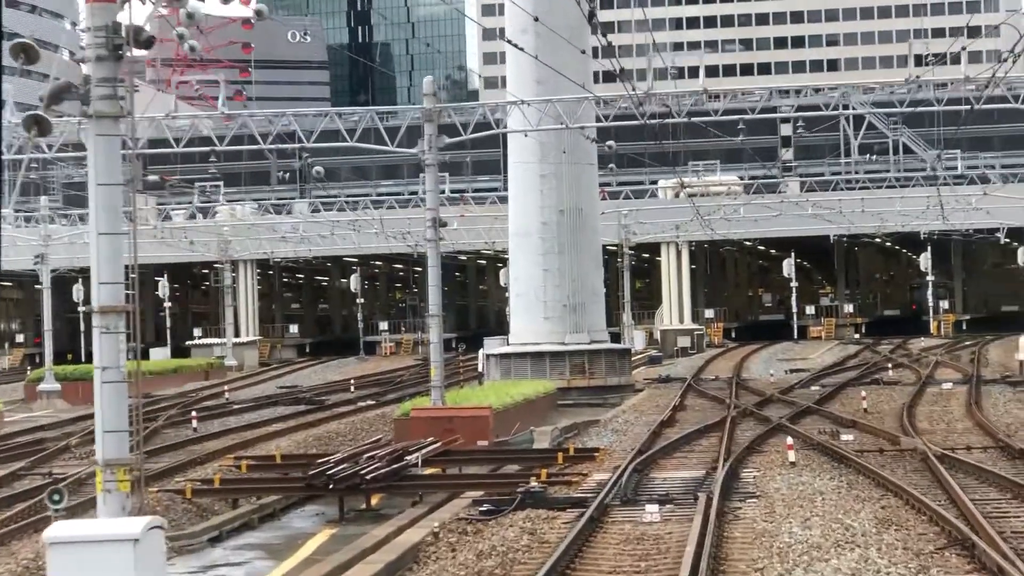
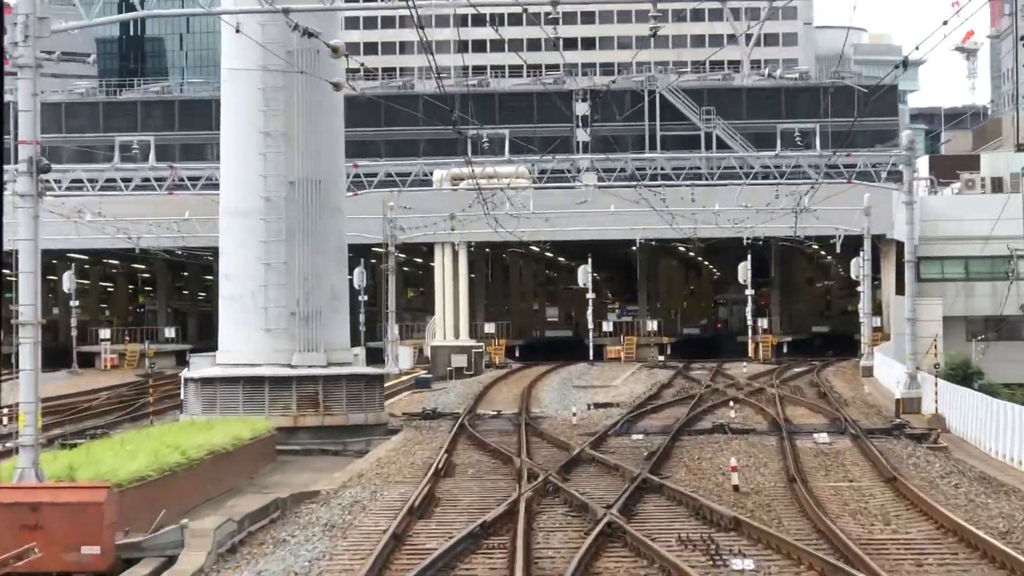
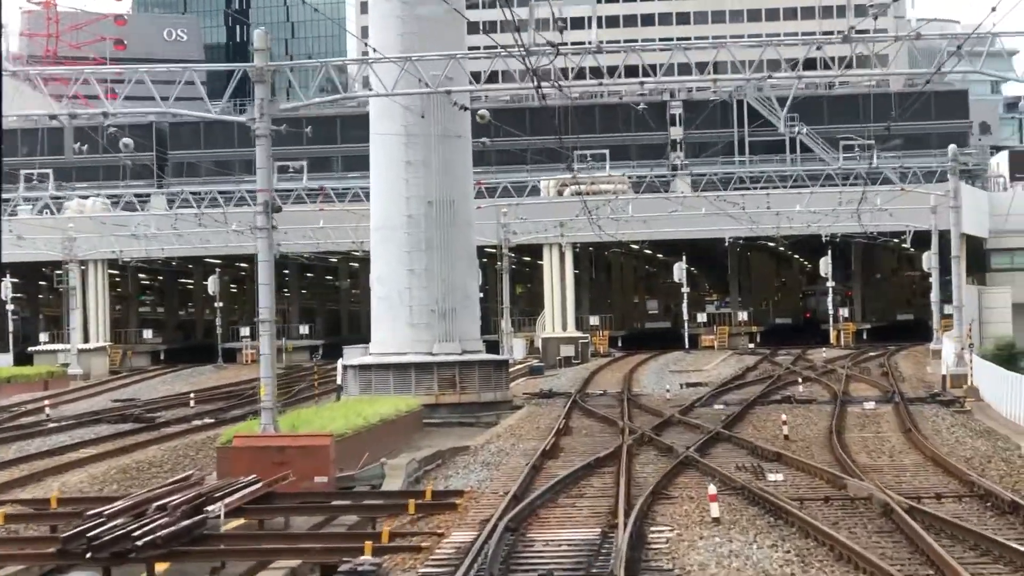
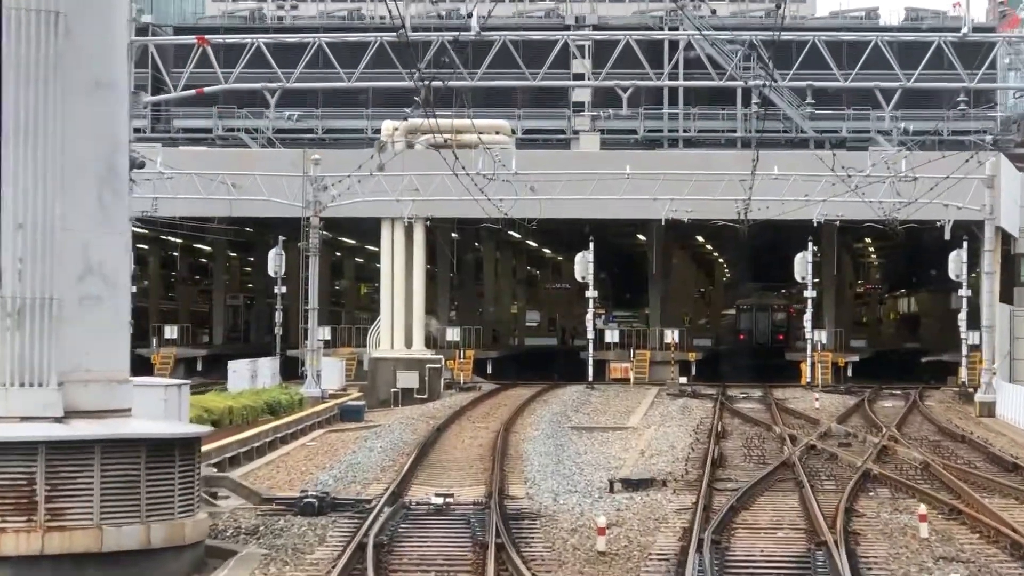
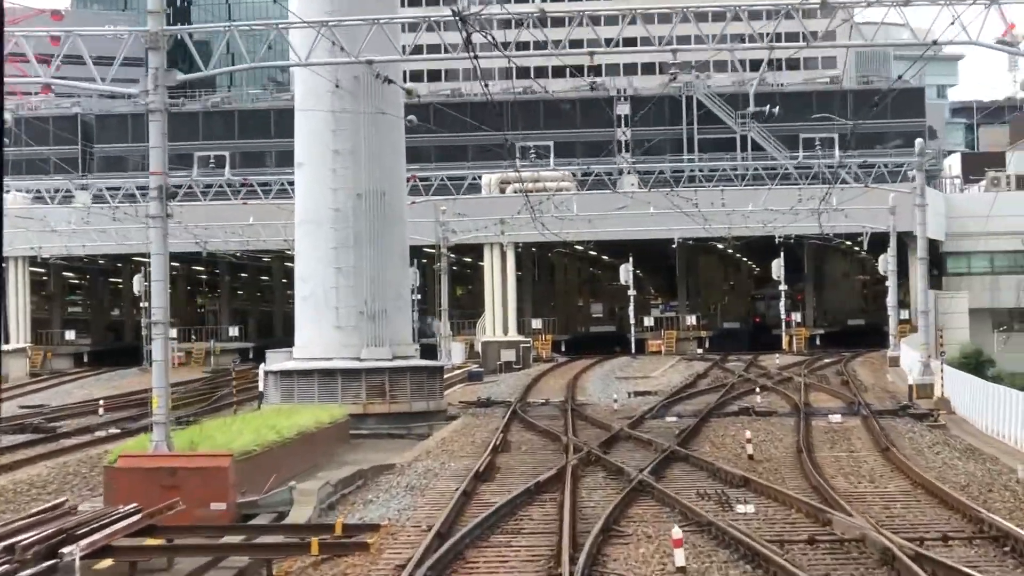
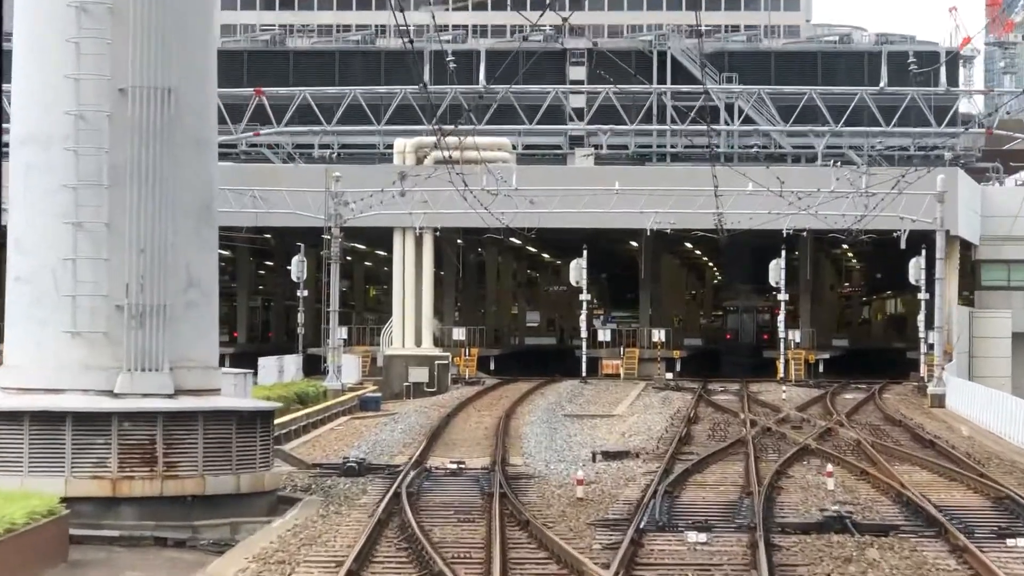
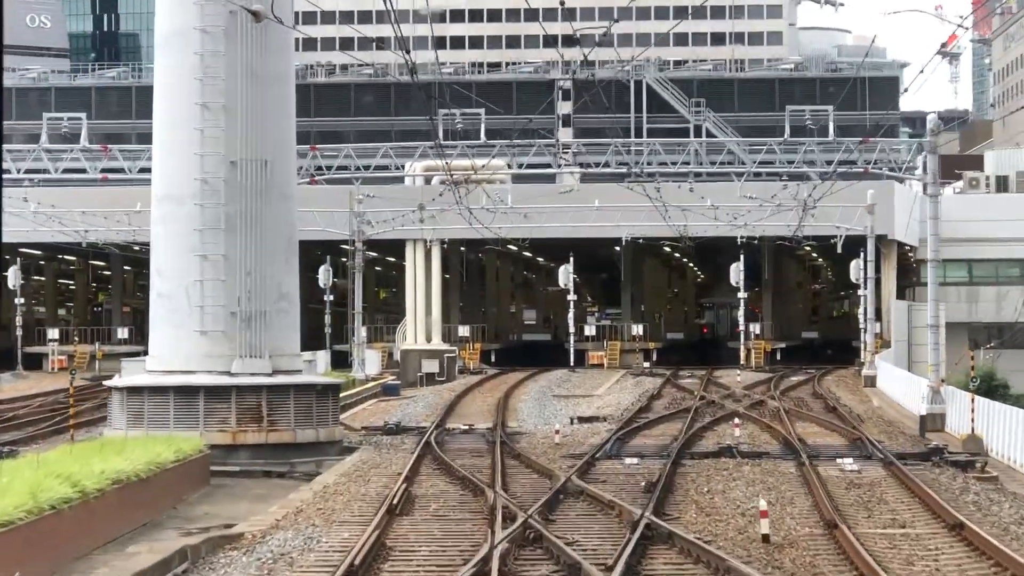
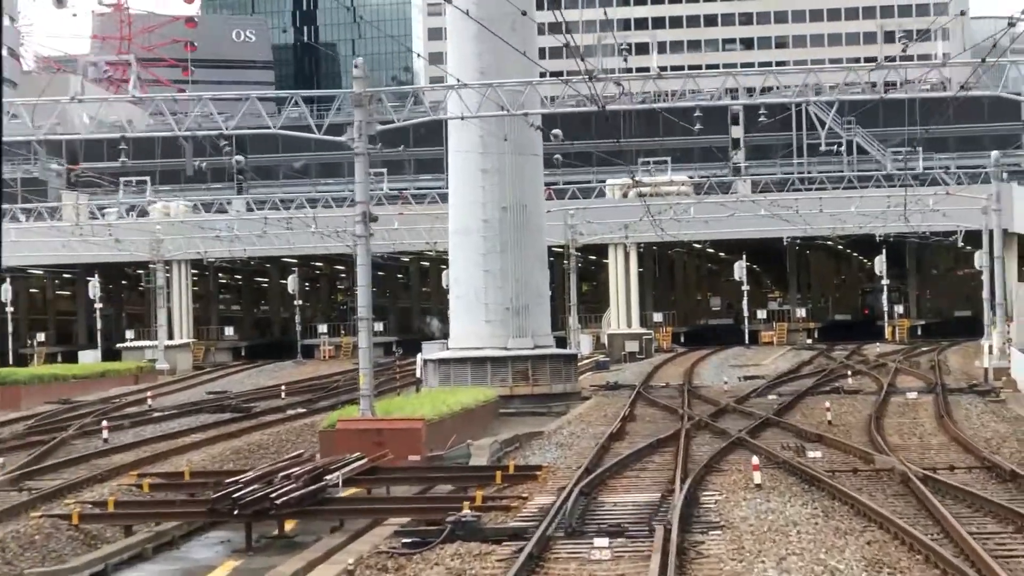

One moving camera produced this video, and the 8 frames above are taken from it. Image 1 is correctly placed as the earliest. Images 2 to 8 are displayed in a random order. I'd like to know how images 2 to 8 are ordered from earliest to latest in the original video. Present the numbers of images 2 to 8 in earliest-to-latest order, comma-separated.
8, 3, 5, 2, 7, 6, 4
